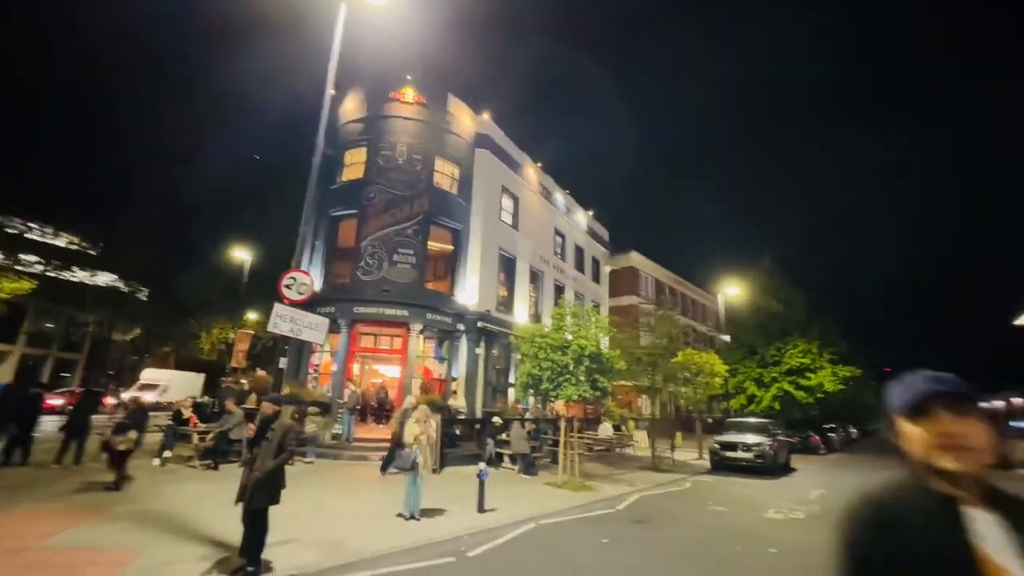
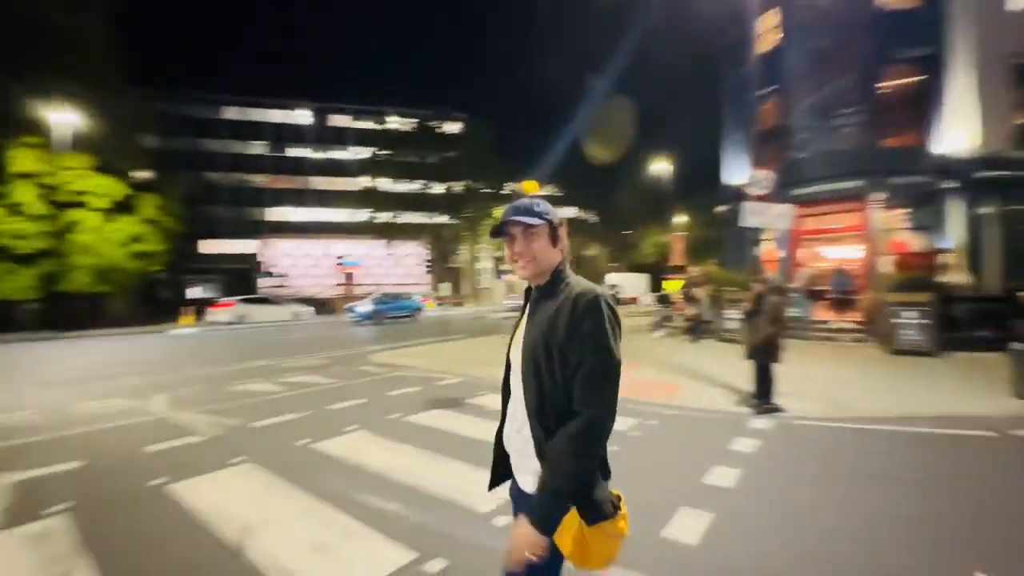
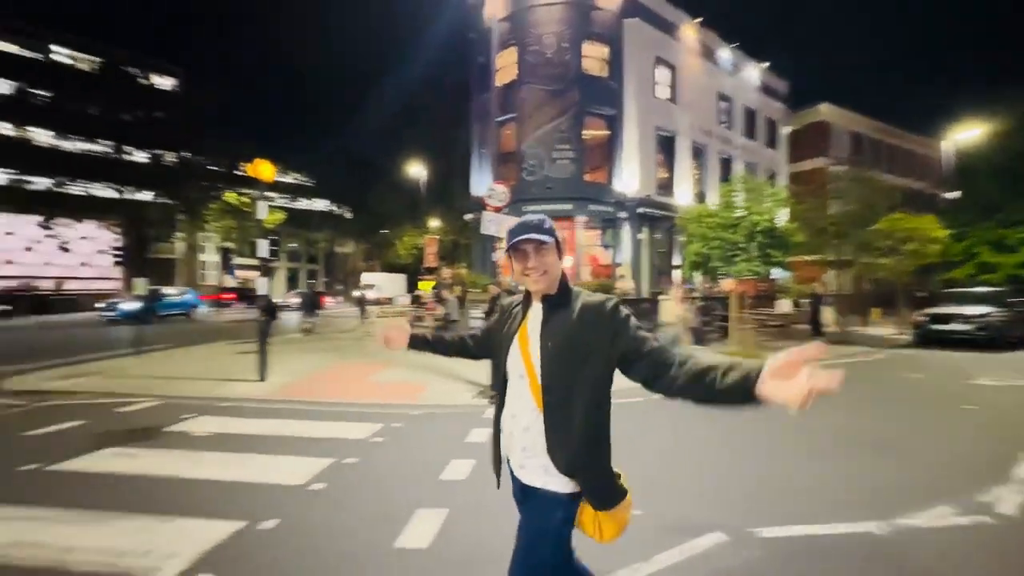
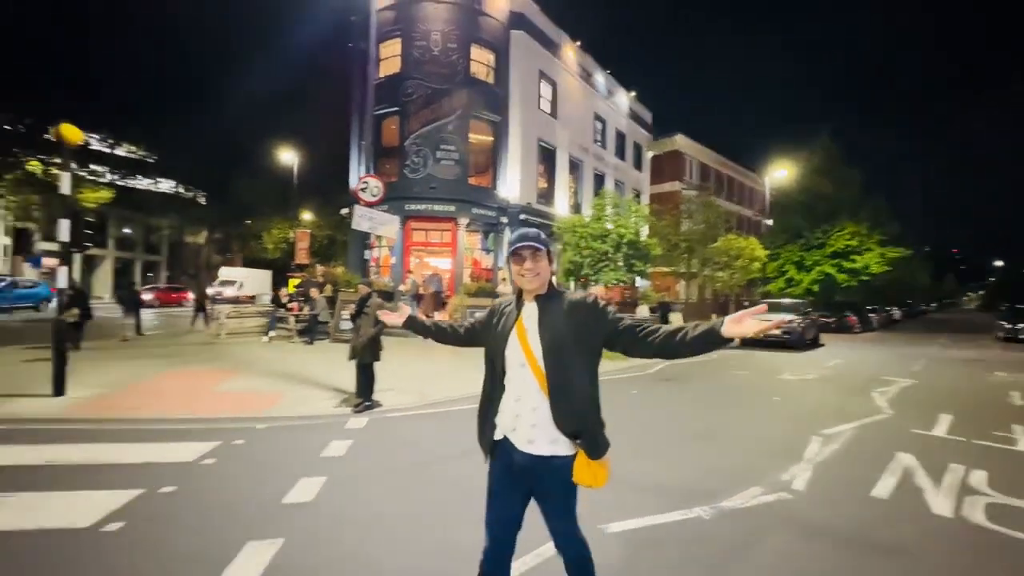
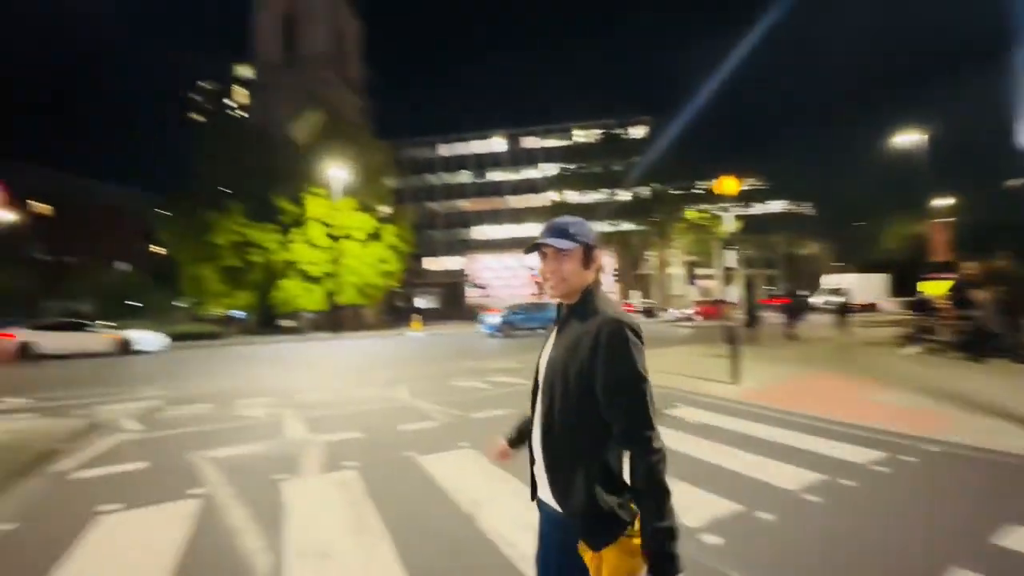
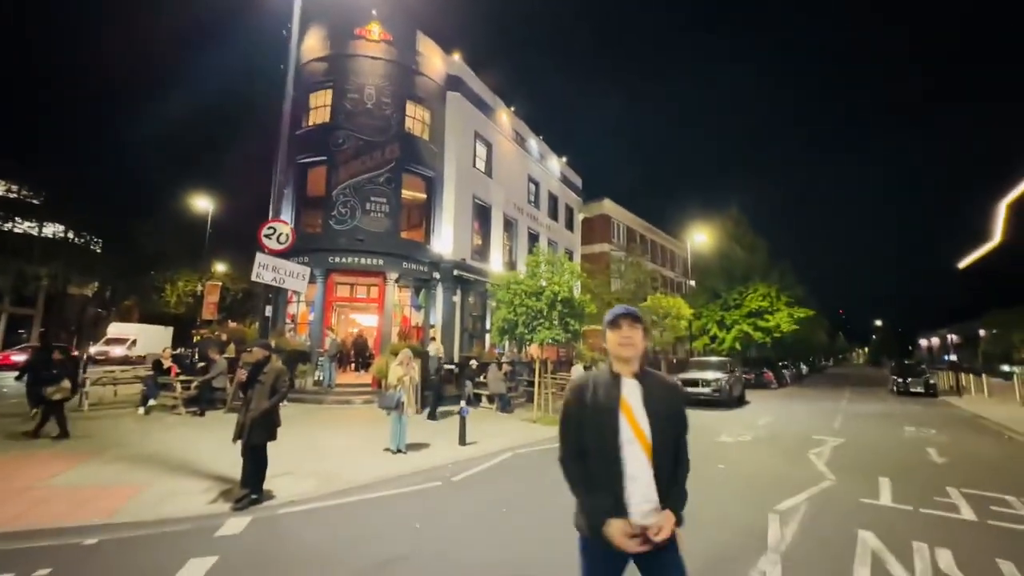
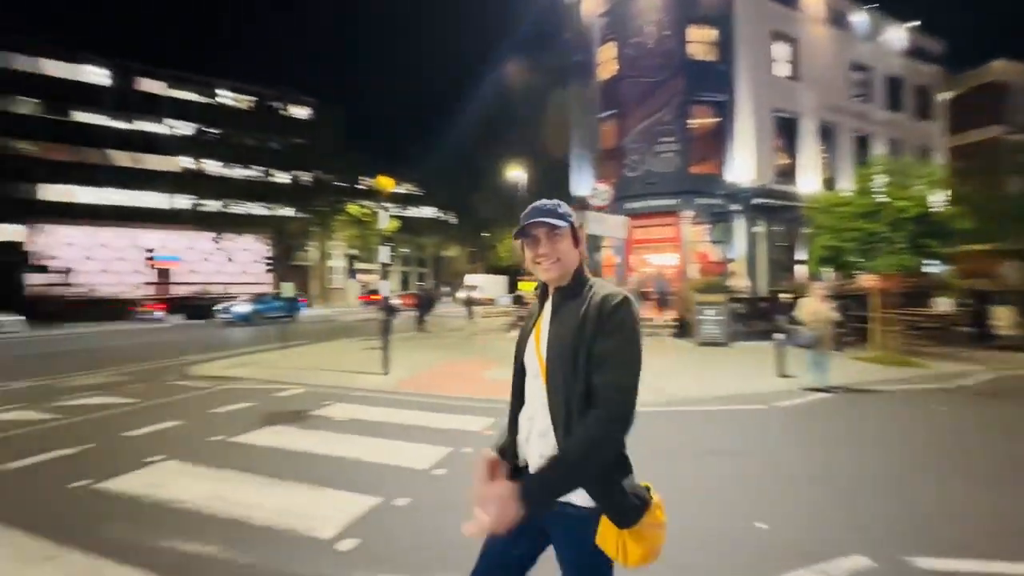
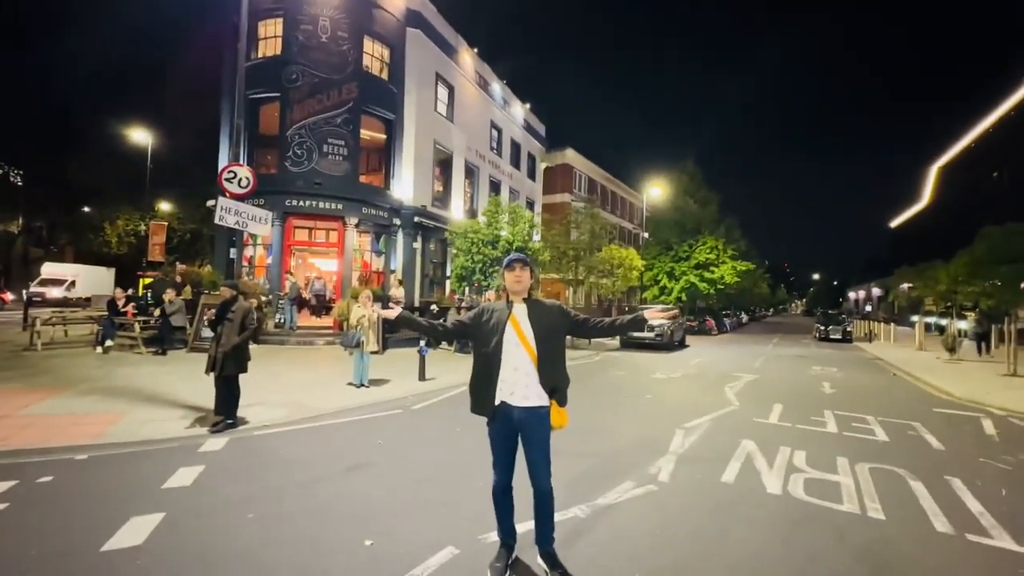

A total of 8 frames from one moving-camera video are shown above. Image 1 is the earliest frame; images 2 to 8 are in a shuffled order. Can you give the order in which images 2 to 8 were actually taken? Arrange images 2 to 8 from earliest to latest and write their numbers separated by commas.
6, 8, 4, 3, 7, 2, 5
